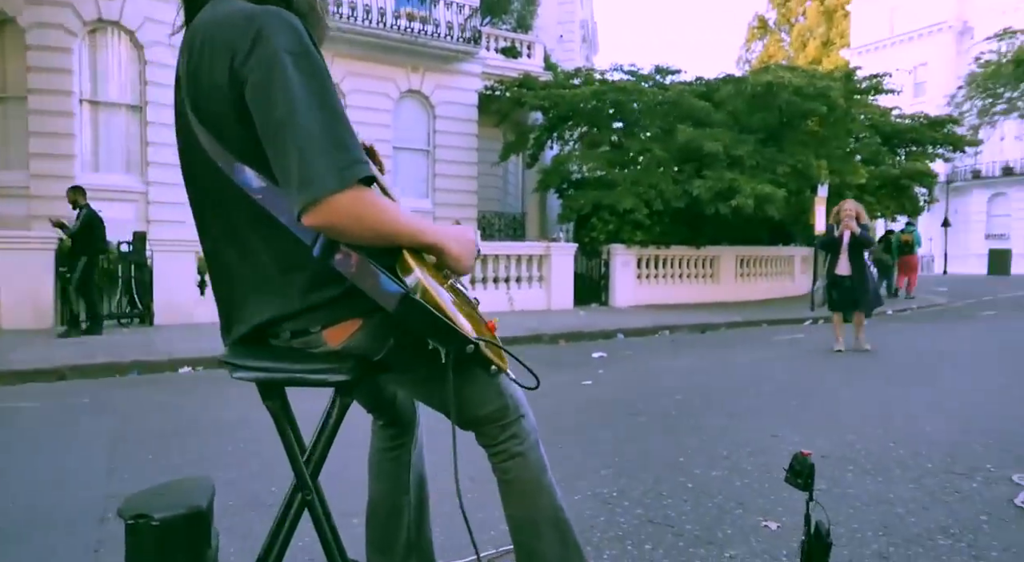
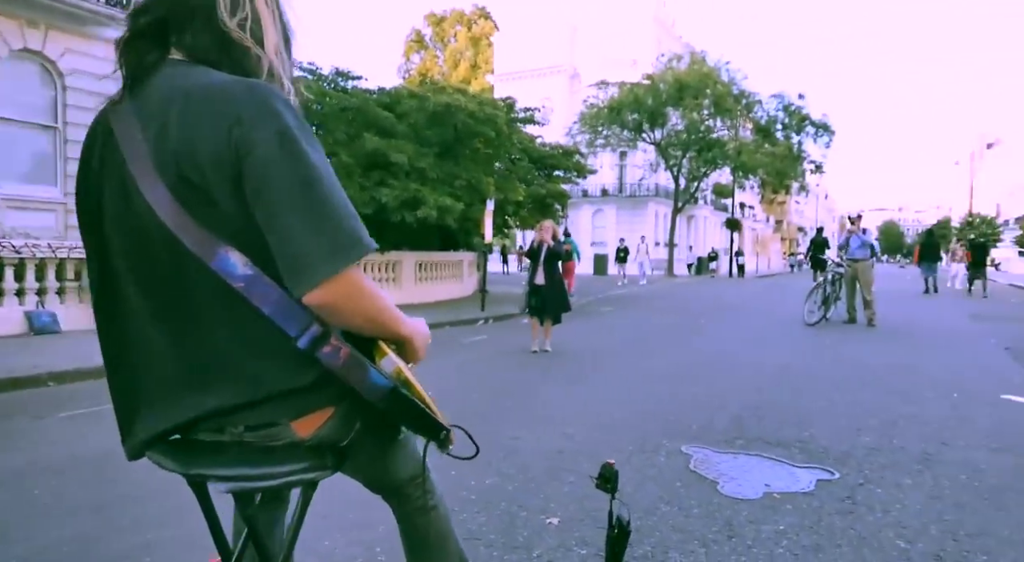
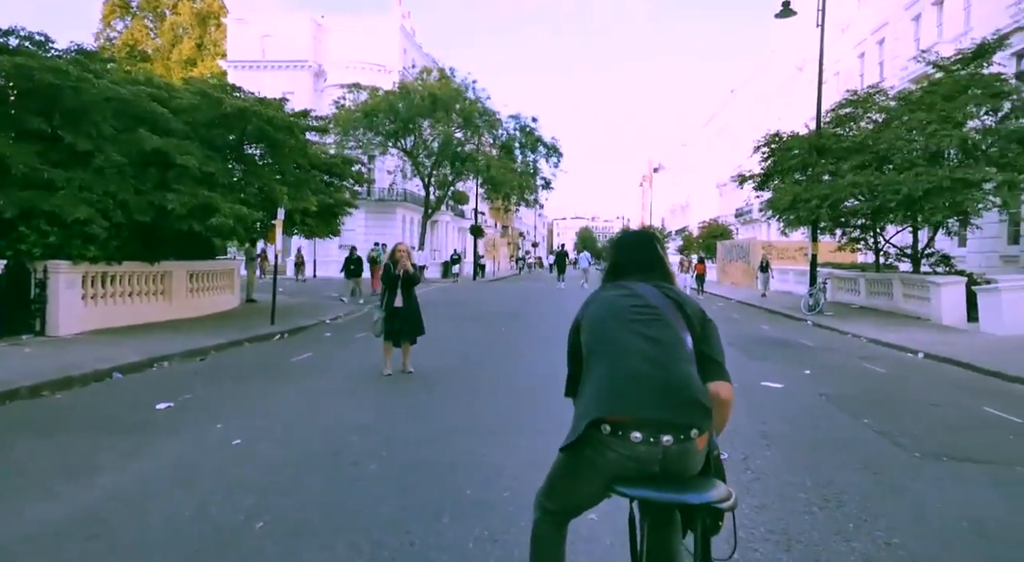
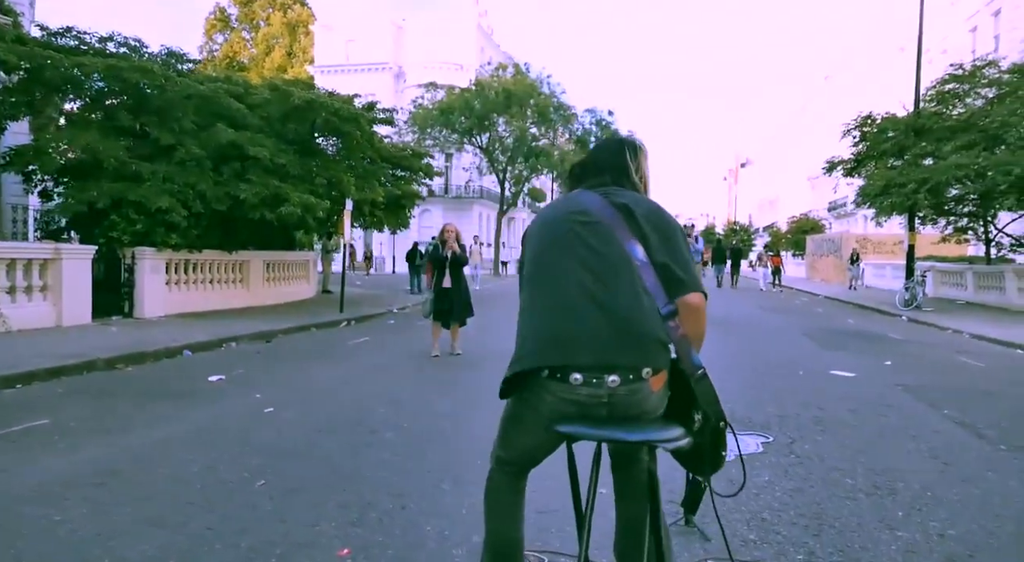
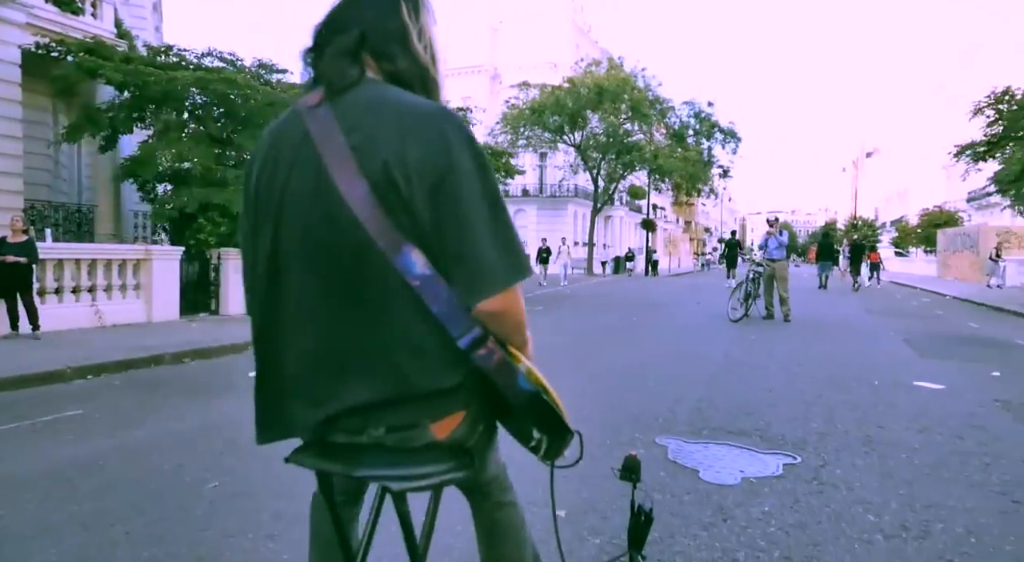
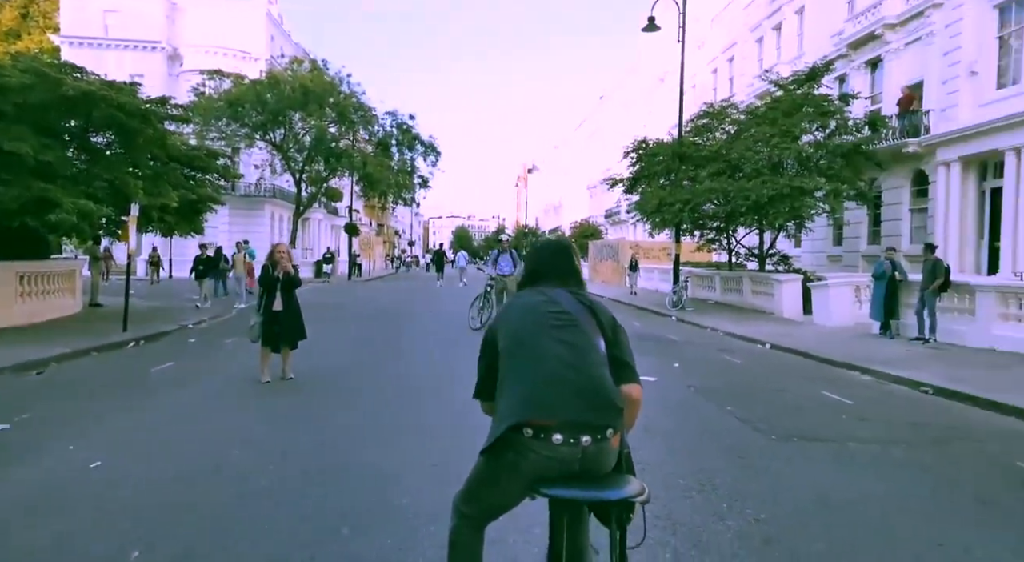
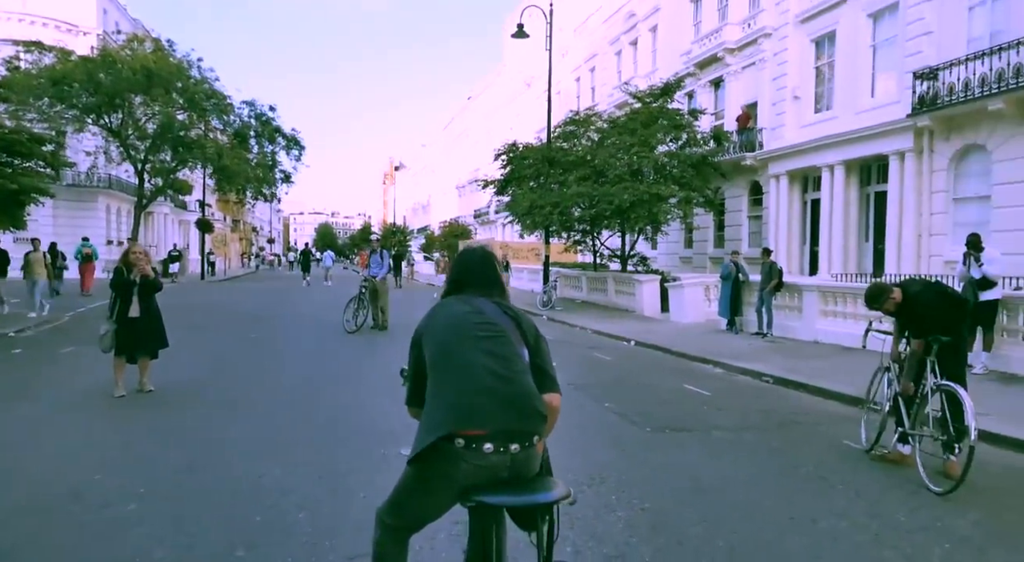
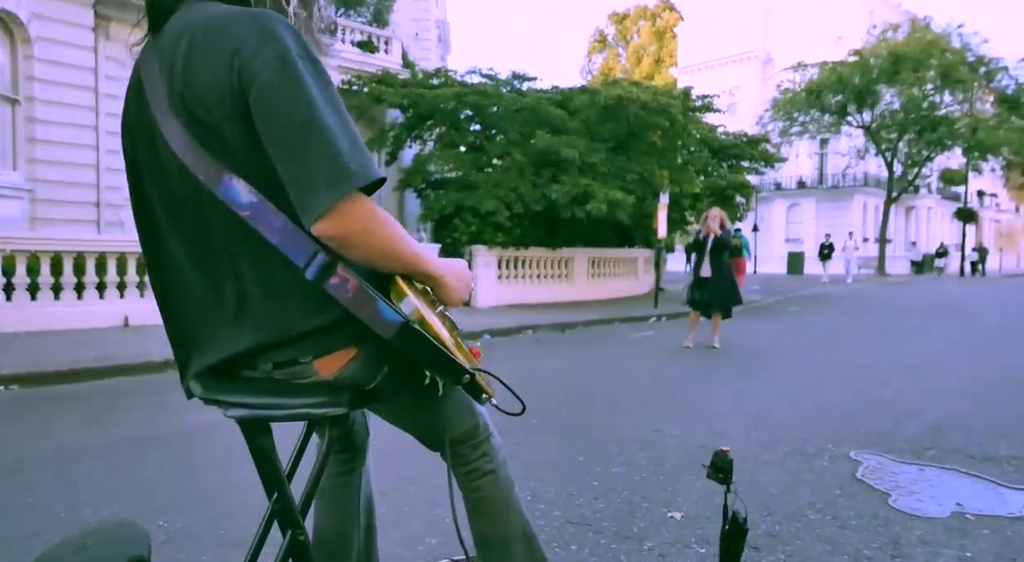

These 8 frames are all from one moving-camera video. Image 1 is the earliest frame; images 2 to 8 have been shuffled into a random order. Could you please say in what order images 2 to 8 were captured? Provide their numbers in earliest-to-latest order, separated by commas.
8, 2, 5, 4, 3, 6, 7
